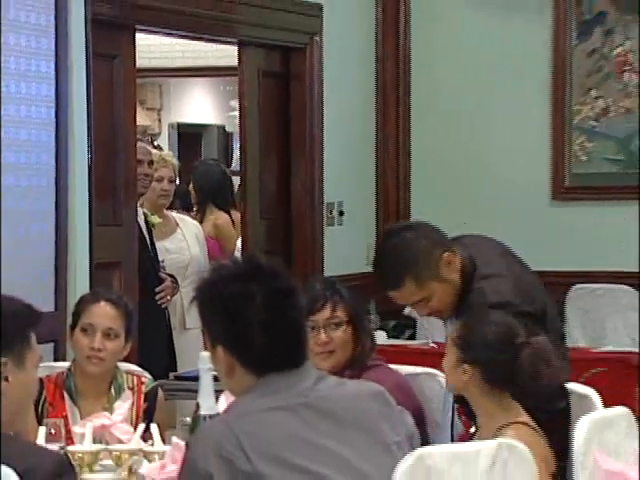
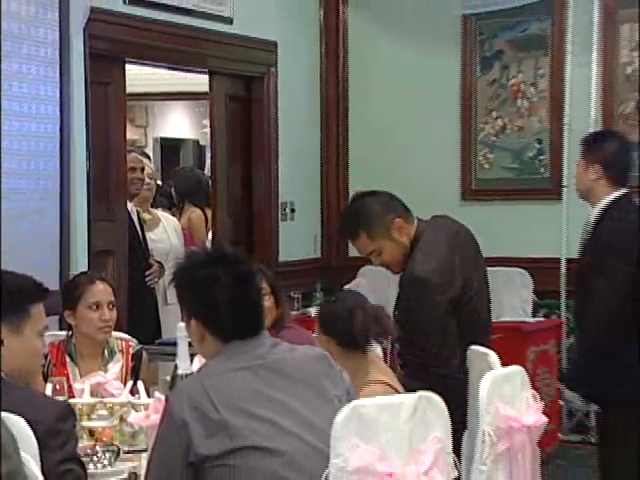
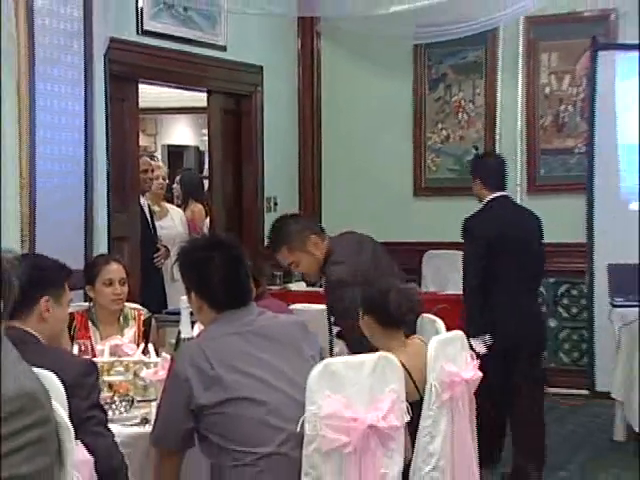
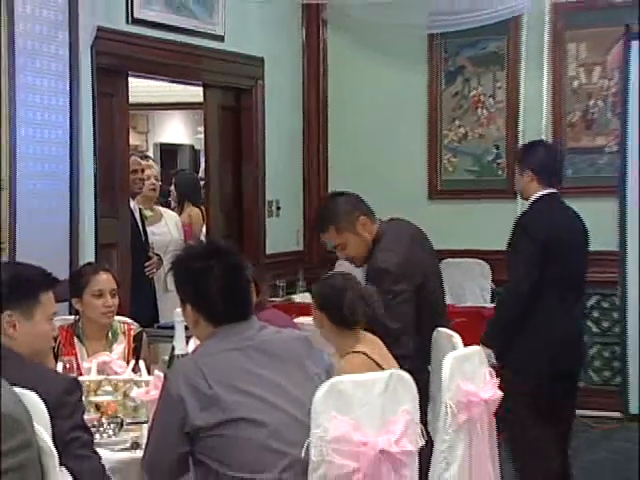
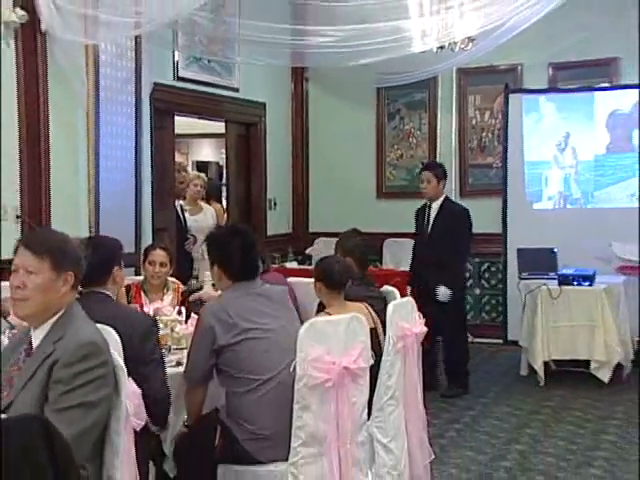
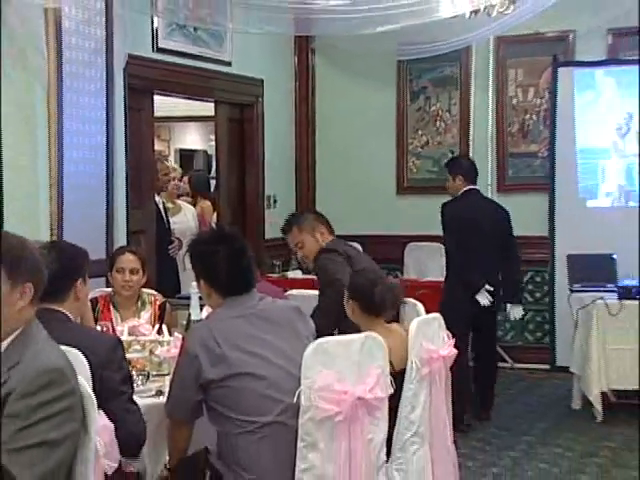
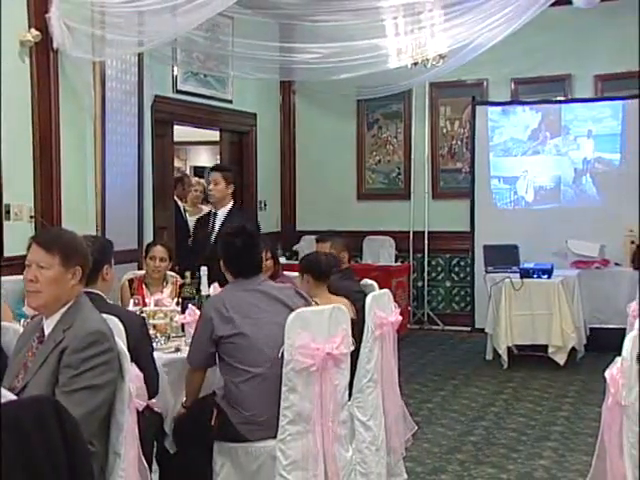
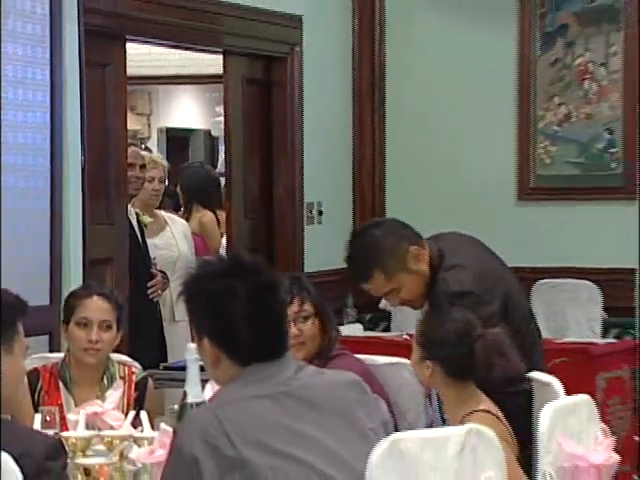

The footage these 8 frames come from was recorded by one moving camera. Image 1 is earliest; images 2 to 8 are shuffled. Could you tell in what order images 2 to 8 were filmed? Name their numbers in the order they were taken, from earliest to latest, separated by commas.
8, 2, 4, 3, 6, 5, 7
